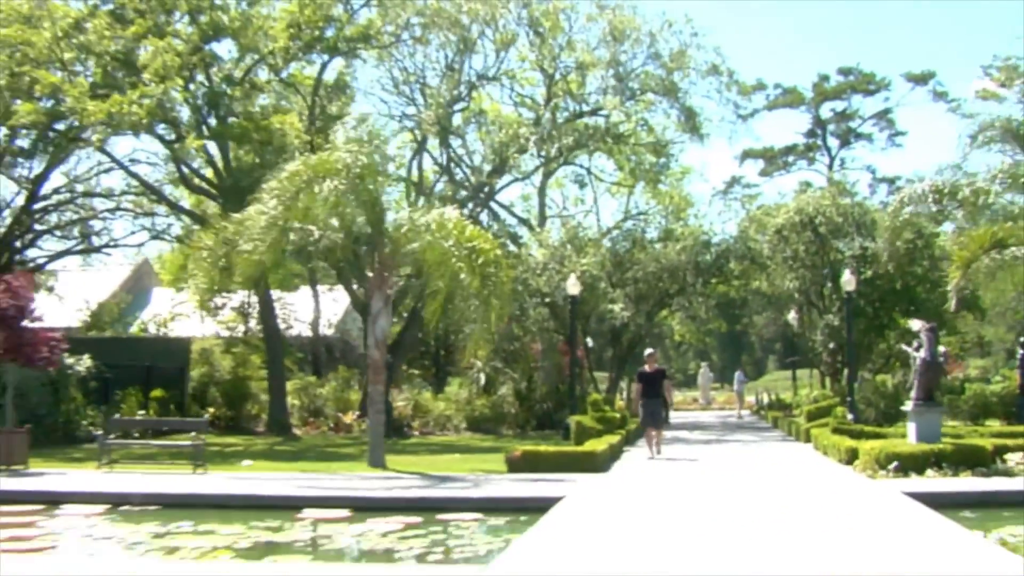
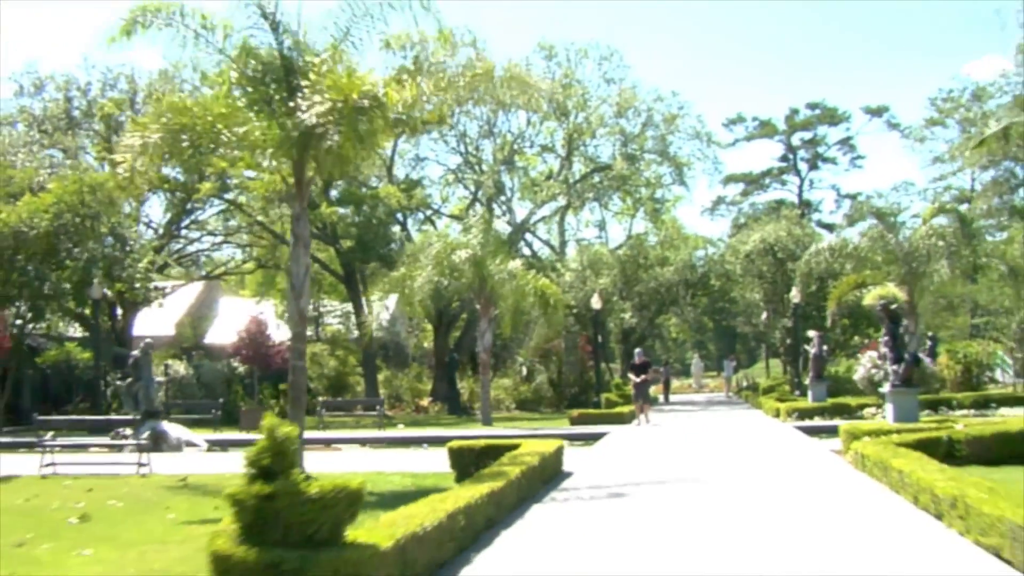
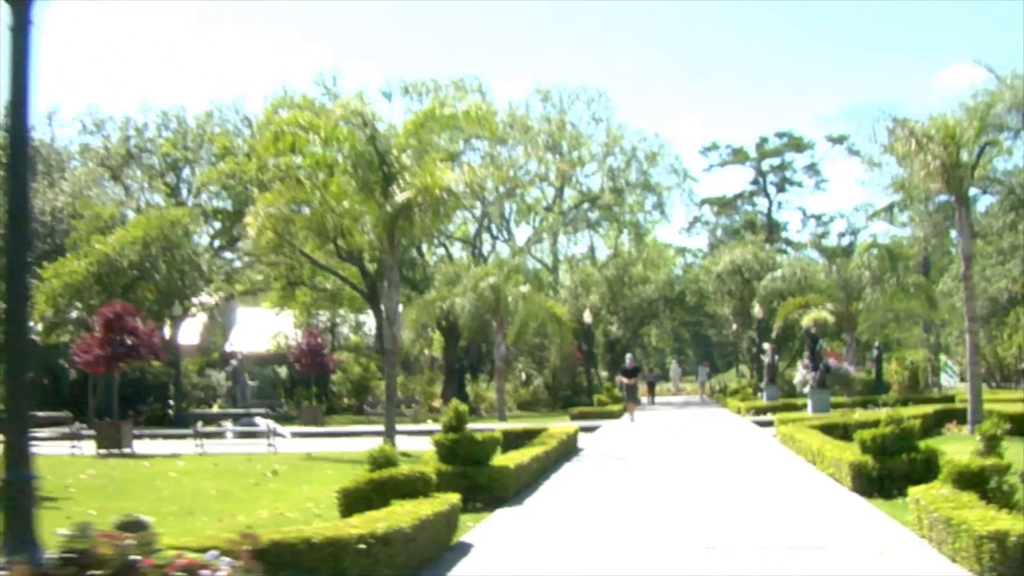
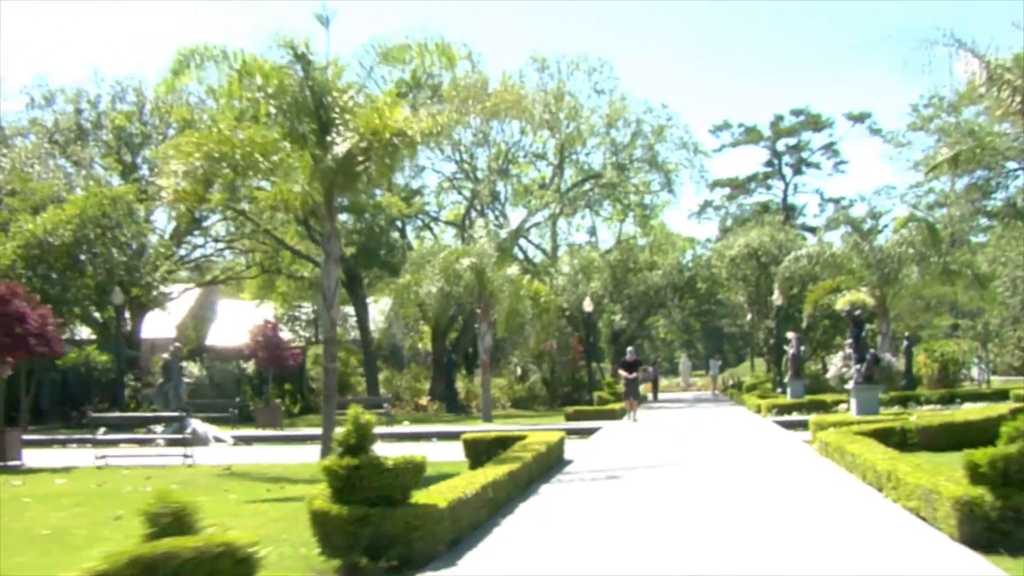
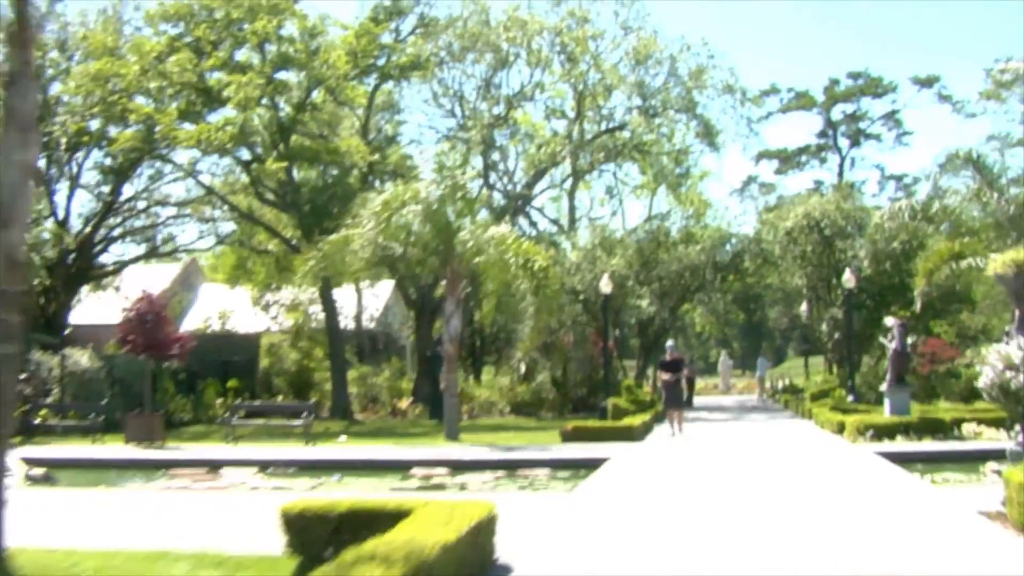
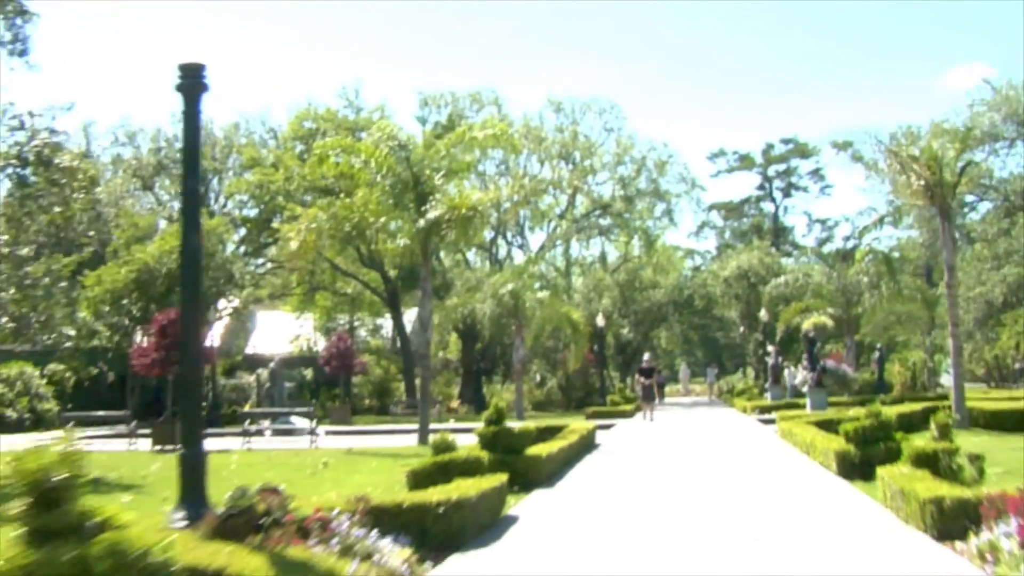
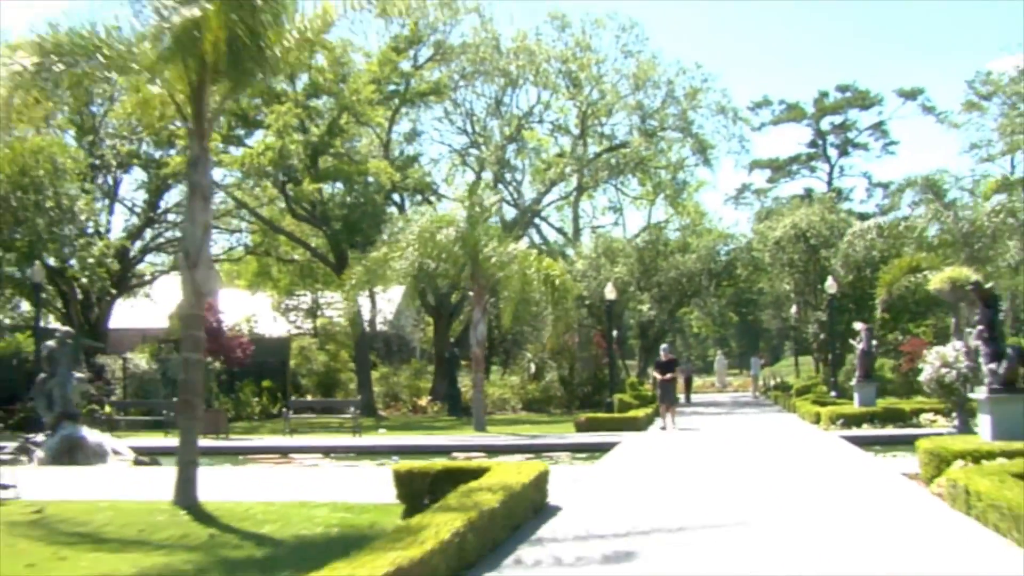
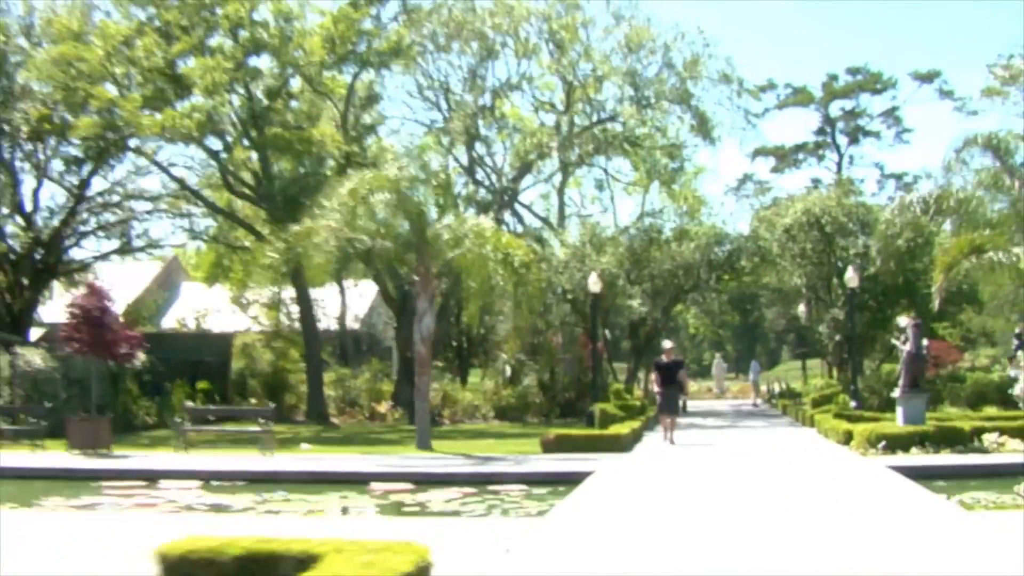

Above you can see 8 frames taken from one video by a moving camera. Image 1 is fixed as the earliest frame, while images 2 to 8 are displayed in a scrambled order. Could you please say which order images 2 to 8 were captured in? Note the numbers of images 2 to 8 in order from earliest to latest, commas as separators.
8, 5, 7, 2, 4, 3, 6
